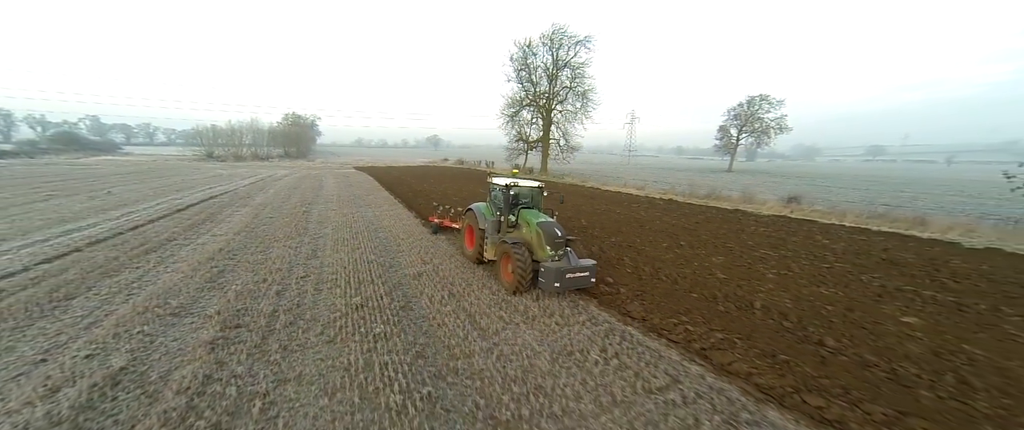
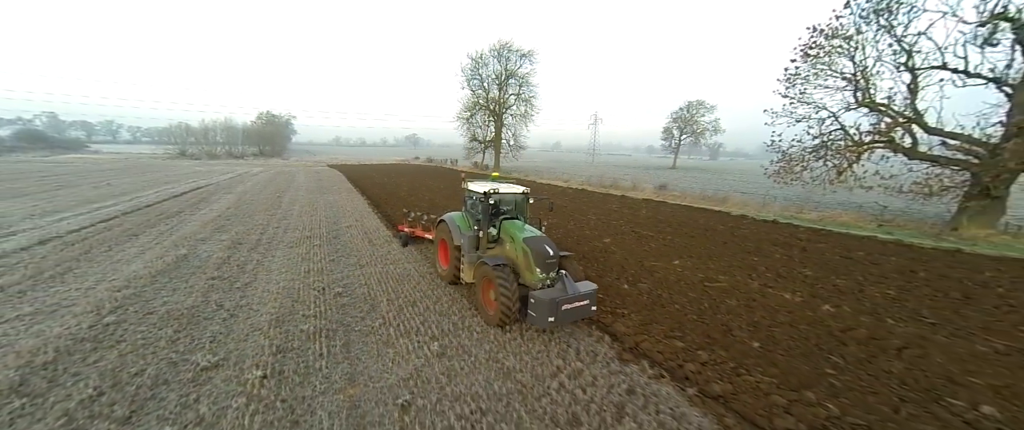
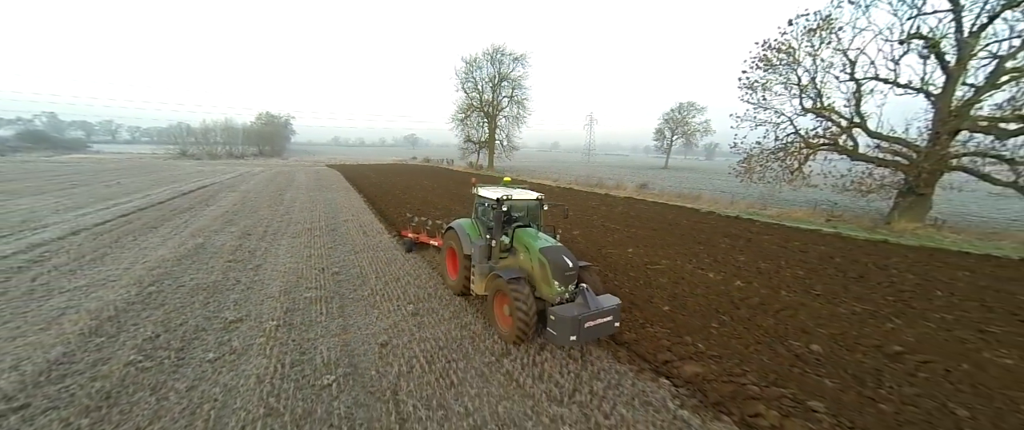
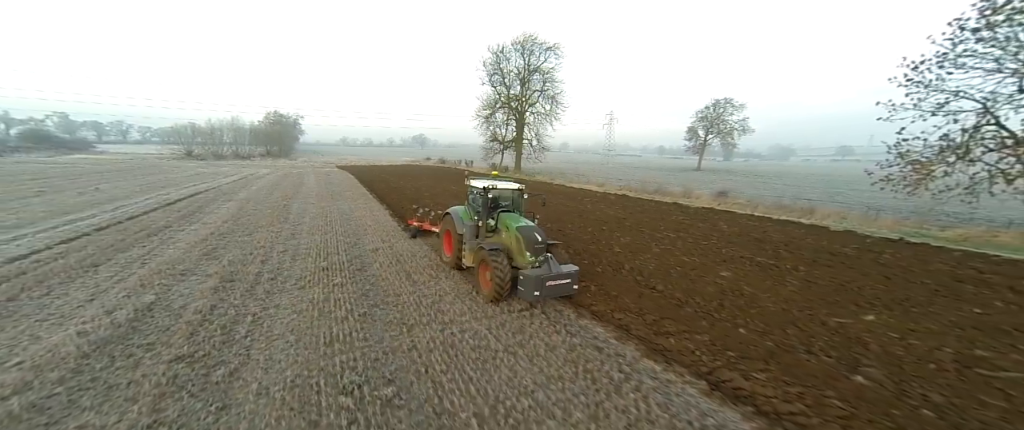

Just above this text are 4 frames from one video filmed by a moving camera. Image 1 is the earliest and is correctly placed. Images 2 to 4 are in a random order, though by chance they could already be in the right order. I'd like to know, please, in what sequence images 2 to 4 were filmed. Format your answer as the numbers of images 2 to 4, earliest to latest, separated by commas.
4, 2, 3
